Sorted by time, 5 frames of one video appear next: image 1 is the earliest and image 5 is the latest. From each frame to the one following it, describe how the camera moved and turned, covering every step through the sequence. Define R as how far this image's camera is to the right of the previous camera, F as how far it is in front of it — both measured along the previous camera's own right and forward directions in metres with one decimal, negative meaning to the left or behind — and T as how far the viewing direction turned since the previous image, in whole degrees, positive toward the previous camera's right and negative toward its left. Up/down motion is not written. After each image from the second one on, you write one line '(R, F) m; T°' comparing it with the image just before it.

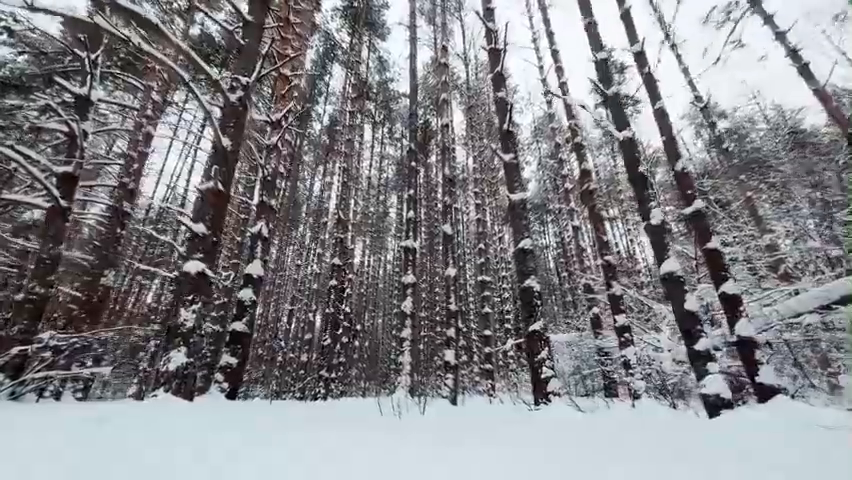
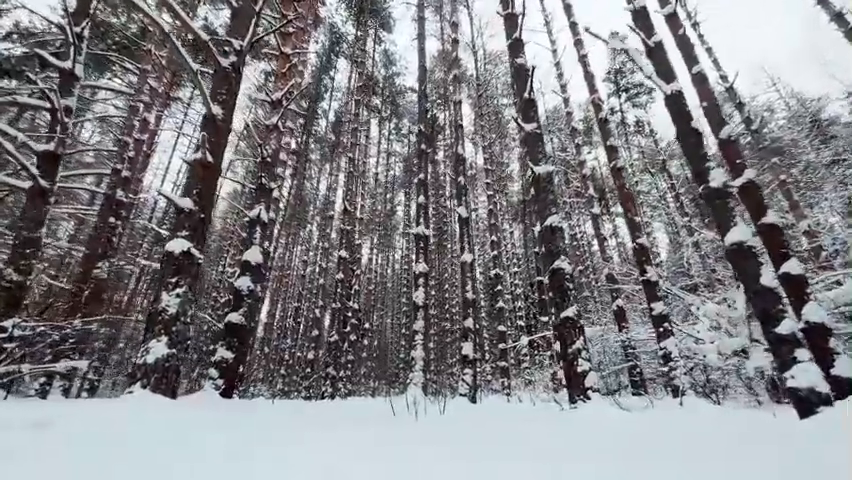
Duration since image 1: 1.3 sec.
(-0.1, +0.5) m; -1°
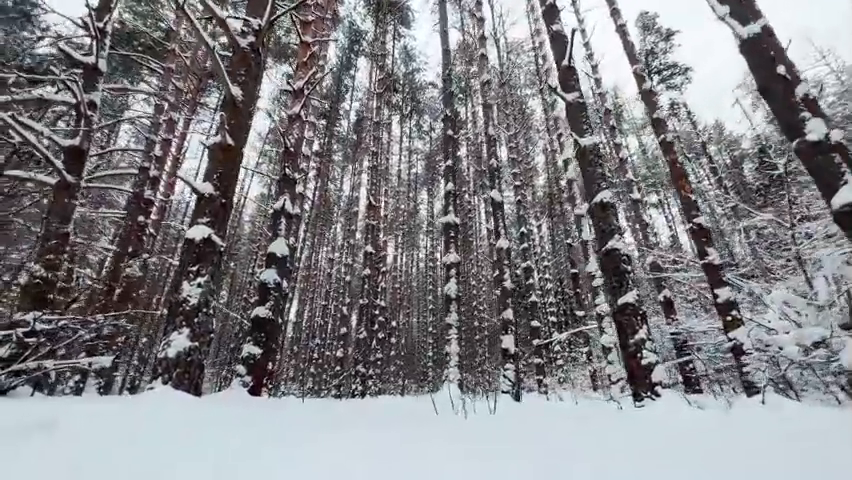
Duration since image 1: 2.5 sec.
(-0.1, +0.4) m; -3°
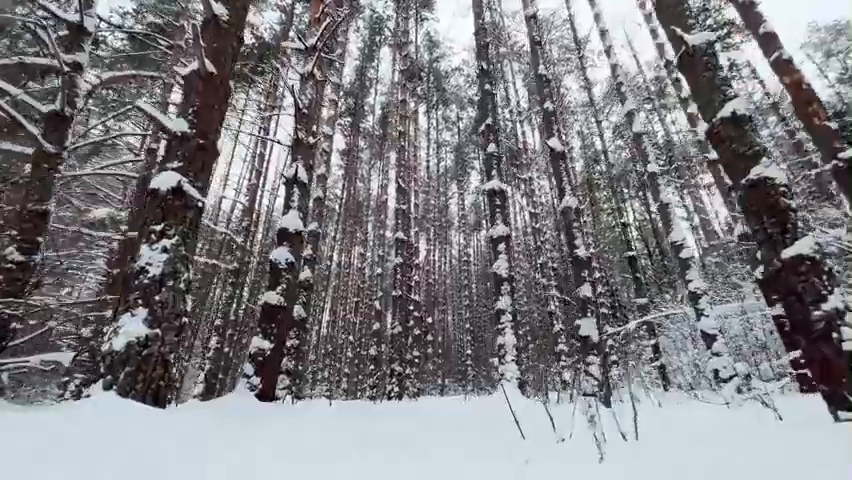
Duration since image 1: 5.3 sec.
(-0.2, +1.1) m; -4°
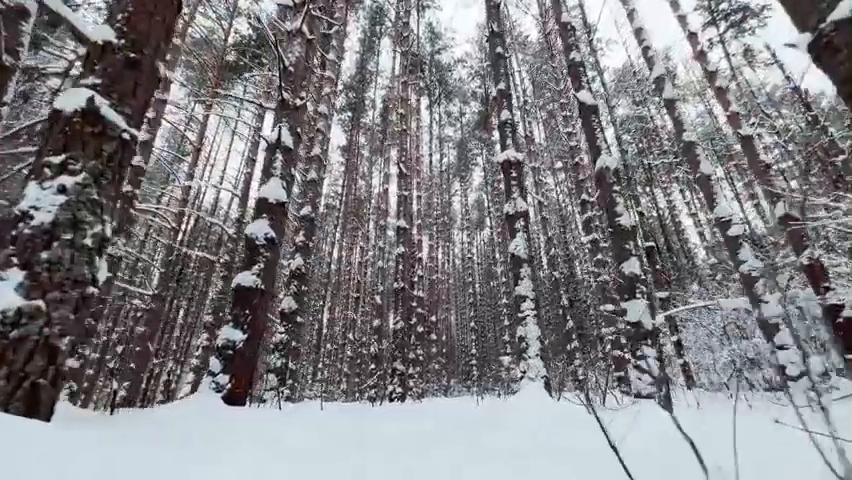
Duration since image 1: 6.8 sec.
(0.0, +0.7) m; 0°
